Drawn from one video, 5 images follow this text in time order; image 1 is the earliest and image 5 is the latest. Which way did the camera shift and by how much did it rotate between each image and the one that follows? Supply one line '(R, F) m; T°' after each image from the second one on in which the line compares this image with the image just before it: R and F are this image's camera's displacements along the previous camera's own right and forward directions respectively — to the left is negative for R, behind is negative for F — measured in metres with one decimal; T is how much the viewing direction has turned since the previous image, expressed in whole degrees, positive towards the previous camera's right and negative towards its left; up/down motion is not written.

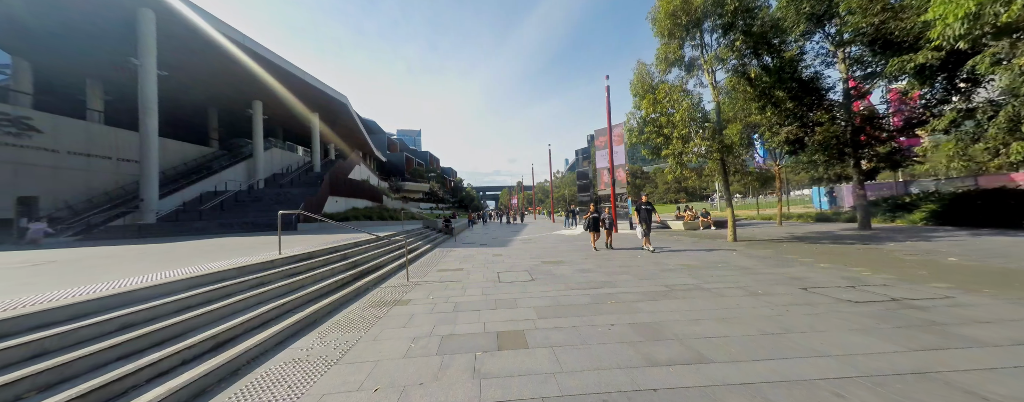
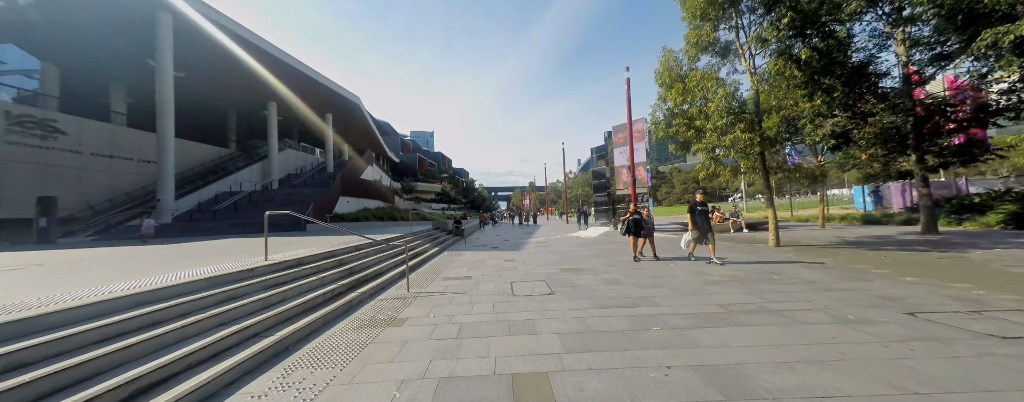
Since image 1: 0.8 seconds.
(-0.1, +0.7) m; -2°
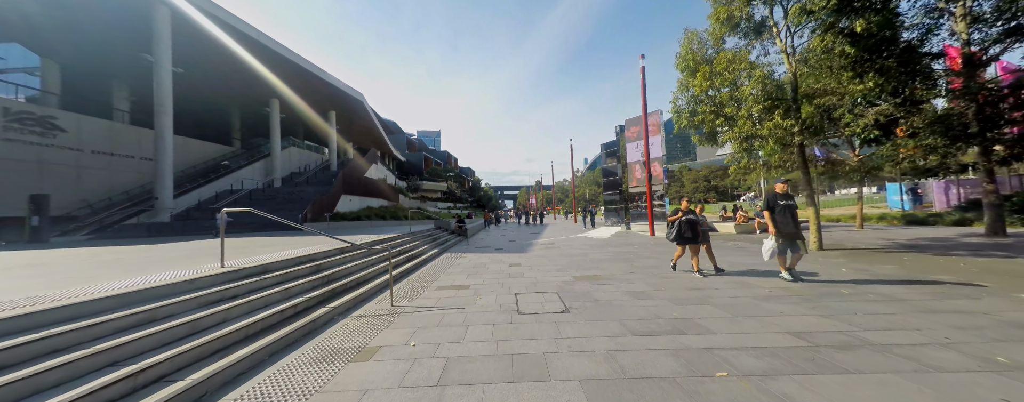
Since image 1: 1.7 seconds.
(0.0, +0.8) m; -1°
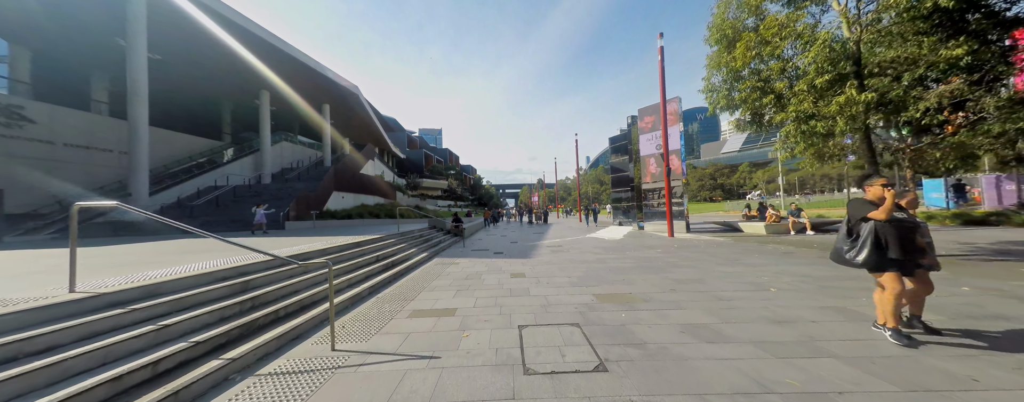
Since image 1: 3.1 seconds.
(0.0, +1.3) m; -1°
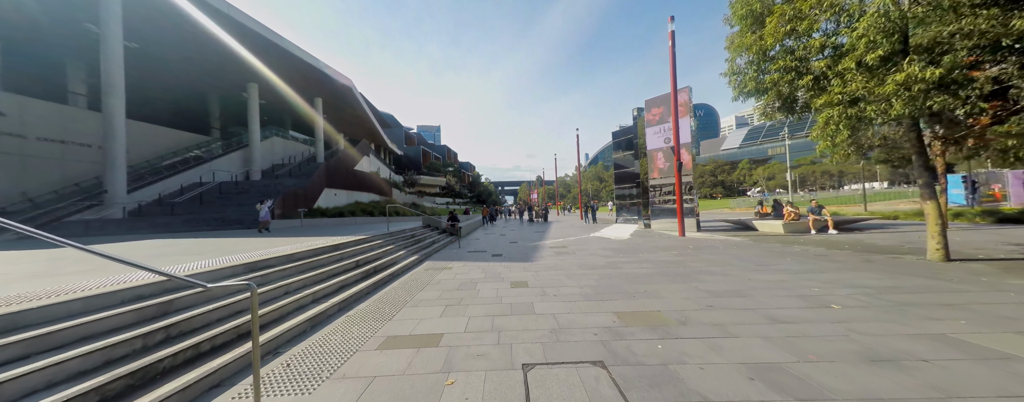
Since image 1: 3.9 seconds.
(0.0, +0.8) m; 0°
